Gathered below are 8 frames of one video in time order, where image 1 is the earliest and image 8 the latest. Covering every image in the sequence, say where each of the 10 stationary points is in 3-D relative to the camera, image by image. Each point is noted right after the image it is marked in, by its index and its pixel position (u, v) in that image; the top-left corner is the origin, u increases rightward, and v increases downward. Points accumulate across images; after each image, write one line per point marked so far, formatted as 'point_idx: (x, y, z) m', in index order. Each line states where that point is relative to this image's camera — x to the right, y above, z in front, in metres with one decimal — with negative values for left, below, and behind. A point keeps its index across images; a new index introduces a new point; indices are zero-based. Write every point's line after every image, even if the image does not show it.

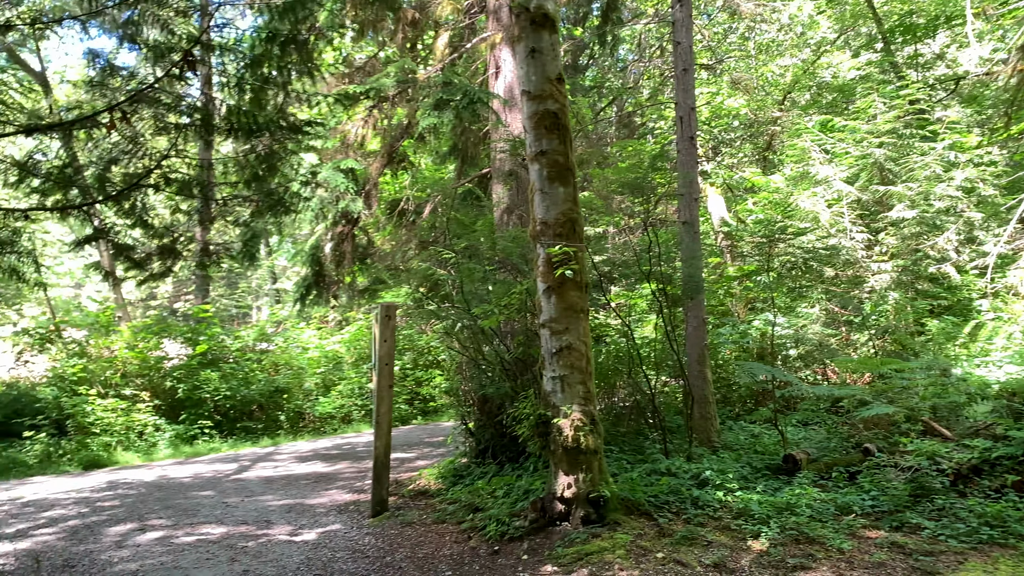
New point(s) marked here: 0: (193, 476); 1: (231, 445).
0: (-2.8, -1.7, +8.1) m
1: (-3.2, -1.8, +10.4) m
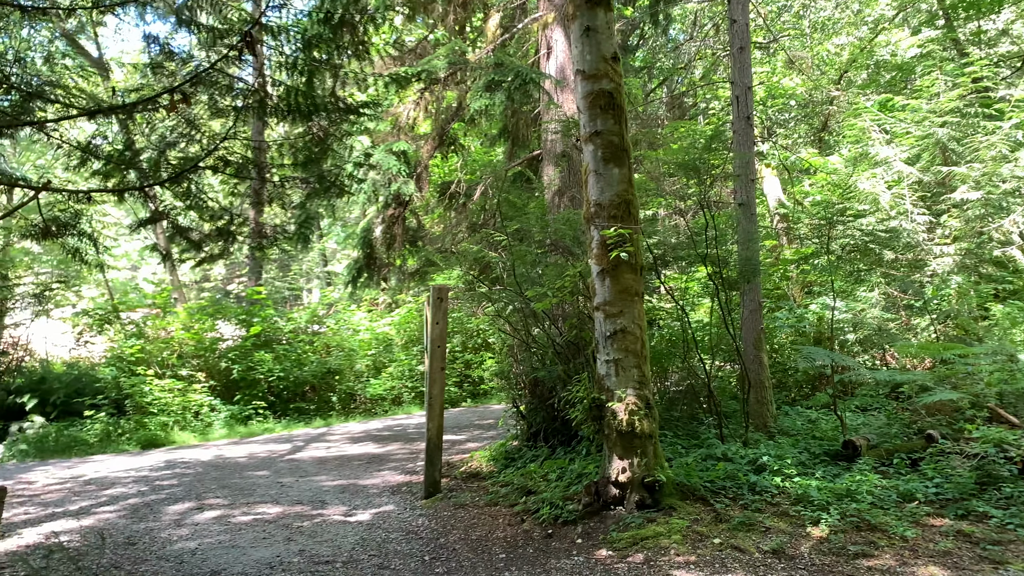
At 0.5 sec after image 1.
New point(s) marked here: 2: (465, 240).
0: (-2.3, -1.5, +8.2) m
1: (-2.6, -1.6, +10.5) m
2: (-0.4, +0.4, +7.8) m
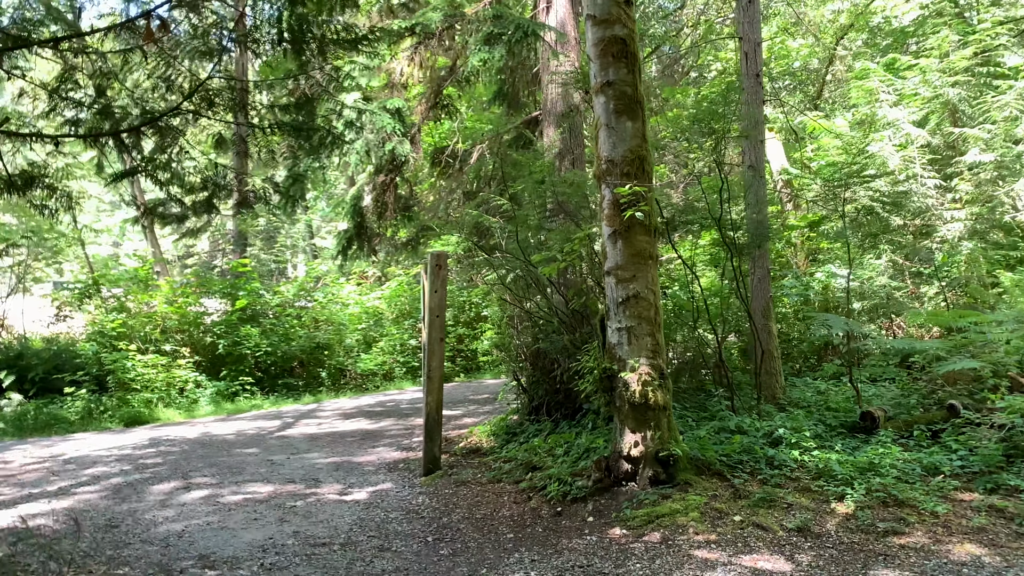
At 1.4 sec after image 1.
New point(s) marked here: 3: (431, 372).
0: (-2.4, -1.2, +7.9) m
1: (-2.7, -1.3, +10.2) m
2: (-0.4, +0.7, +7.5) m
3: (-0.5, -0.5, +5.3) m
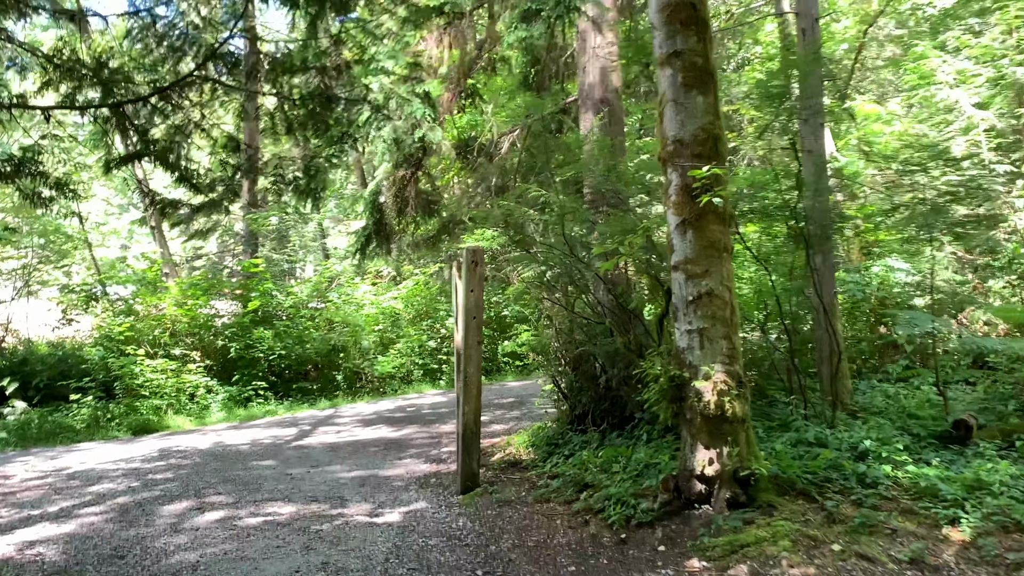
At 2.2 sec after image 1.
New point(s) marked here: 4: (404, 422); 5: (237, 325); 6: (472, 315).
0: (-2.1, -1.2, +7.4) m
1: (-2.4, -1.3, +9.7) m
2: (-0.2, +0.7, +7.0) m
3: (-0.2, -0.5, +4.8) m
4: (-0.9, -1.2, +8.1) m
5: (-3.1, -0.4, +10.5) m
6: (-0.2, -0.1, +4.8) m
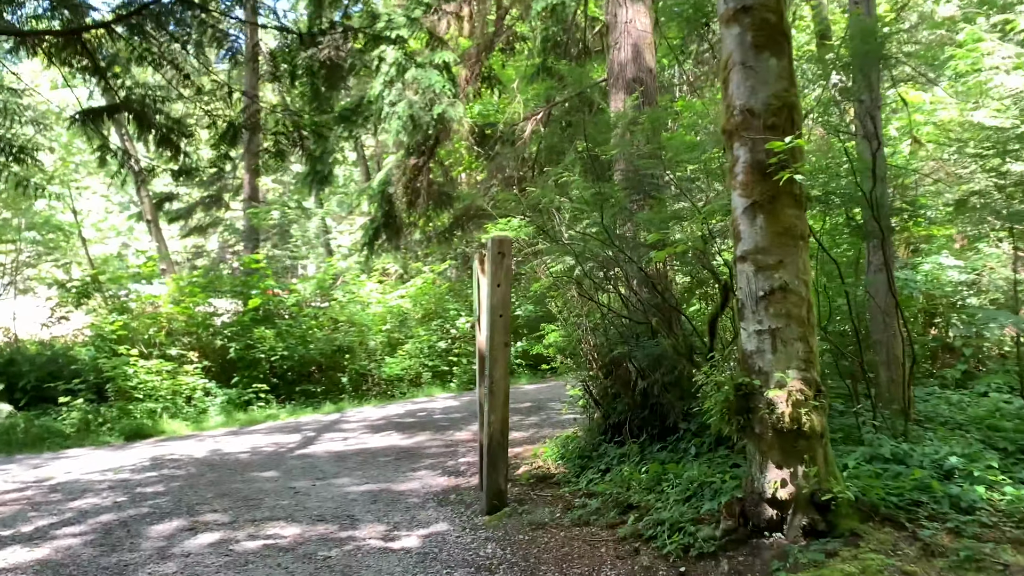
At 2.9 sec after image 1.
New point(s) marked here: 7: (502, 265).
0: (-2.0, -1.2, +6.9) m
1: (-2.2, -1.2, +9.2) m
2: (0.0, +0.7, +6.5) m
3: (-0.1, -0.5, +4.3) m
4: (-0.8, -1.2, +7.6) m
5: (-3.0, -0.4, +9.9) m
6: (-0.1, -0.1, +4.2) m
7: (0.0, +0.1, +4.2) m
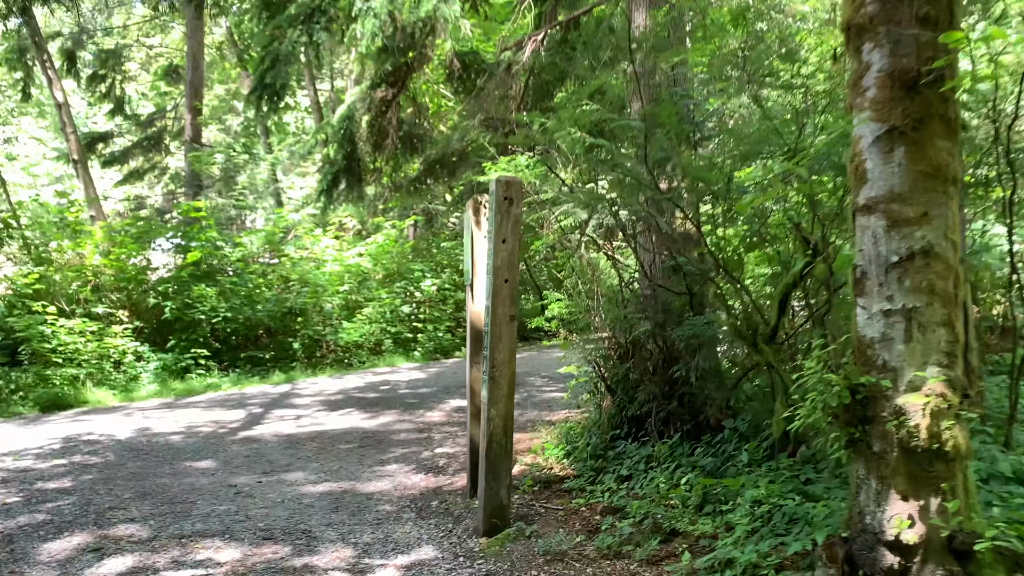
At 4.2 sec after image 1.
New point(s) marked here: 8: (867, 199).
0: (-2.1, -0.9, +5.9) m
1: (-2.5, -0.8, +8.2) m
2: (-0.1, +0.9, +5.5) m
3: (-0.1, -0.3, +3.3) m
4: (-1.0, -0.9, +6.6) m
5: (-3.2, +0.1, +8.8) m
6: (0.0, 0.0, +3.3) m
7: (0.0, +0.3, +3.2) m
8: (+0.9, +0.2, +2.4) m
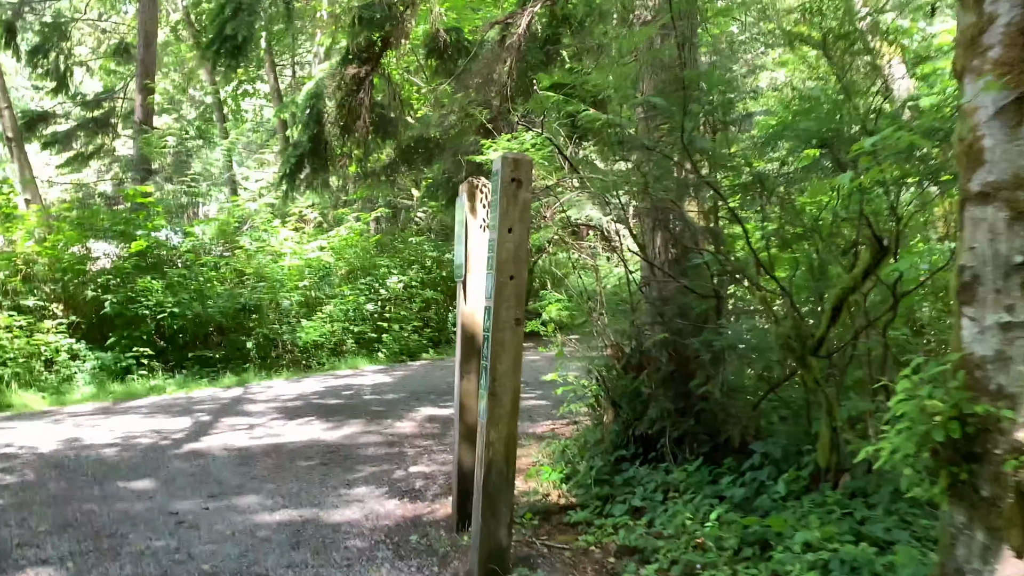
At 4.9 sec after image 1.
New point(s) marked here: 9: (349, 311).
0: (-2.2, -0.9, +5.2) m
1: (-2.7, -0.8, +7.5) m
2: (-0.2, +1.0, +4.9) m
3: (0.0, -0.3, +2.7) m
4: (-1.1, -0.8, +6.0) m
5: (-3.5, +0.1, +8.1) m
6: (0.0, 0.0, +2.7) m
7: (0.0, +0.3, +2.7) m
8: (+1.0, +0.2, +1.9) m
9: (-1.7, -0.2, +9.4) m
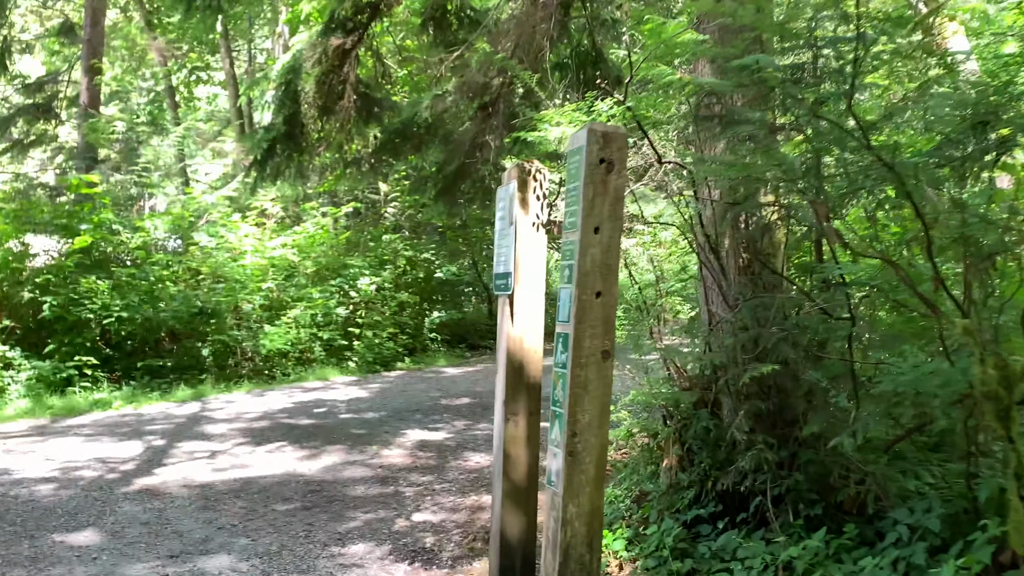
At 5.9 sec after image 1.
0: (-2.1, -0.9, +4.3) m
1: (-2.8, -0.8, +6.6) m
2: (-0.1, +0.9, +4.2) m
3: (+0.1, -0.3, +2.0) m
4: (-1.1, -0.9, +5.2) m
5: (-3.6, +0.1, +7.2) m
6: (+0.2, 0.0, +2.0) m
7: (+0.2, +0.2, +2.0) m
8: (+1.2, +0.2, +1.2) m
9: (-1.9, -0.3, +8.6) m
